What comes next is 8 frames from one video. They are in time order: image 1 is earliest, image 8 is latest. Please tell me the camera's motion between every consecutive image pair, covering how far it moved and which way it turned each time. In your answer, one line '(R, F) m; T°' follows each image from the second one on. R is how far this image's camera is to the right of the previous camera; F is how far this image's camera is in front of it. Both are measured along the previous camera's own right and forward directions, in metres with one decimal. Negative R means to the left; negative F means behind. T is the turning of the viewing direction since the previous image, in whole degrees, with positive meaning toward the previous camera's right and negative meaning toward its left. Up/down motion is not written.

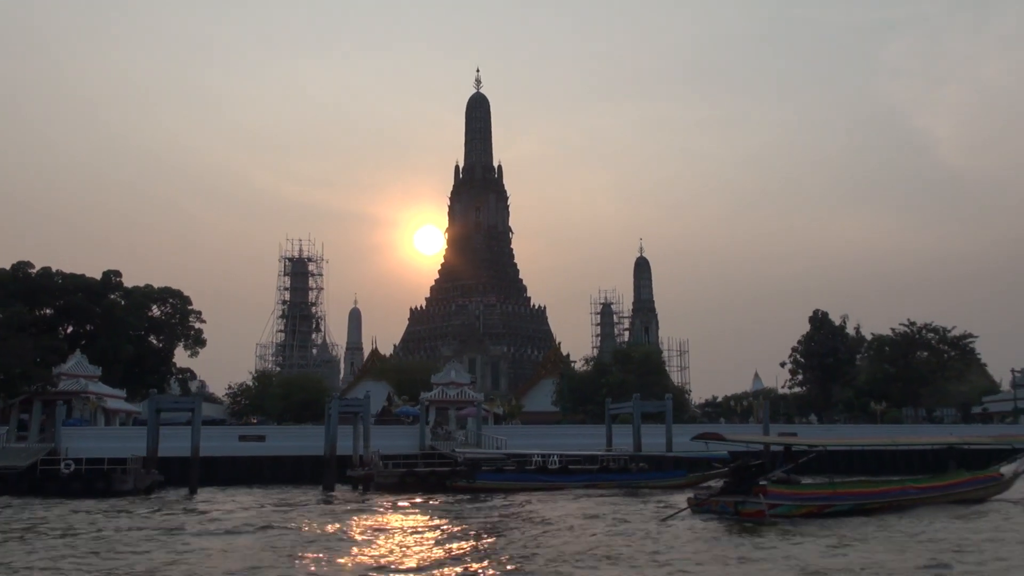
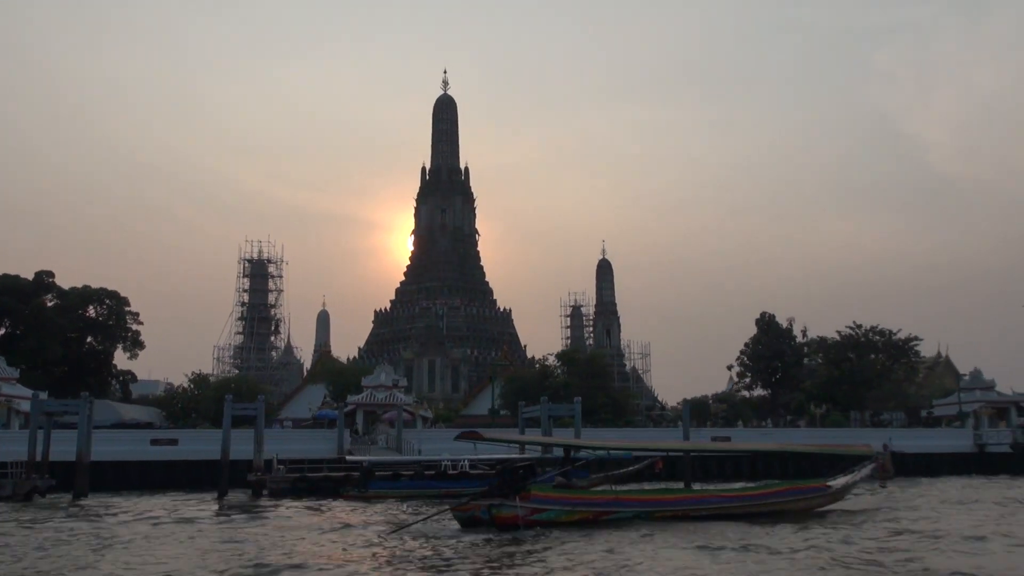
(+3.0, +0.7) m; 0°
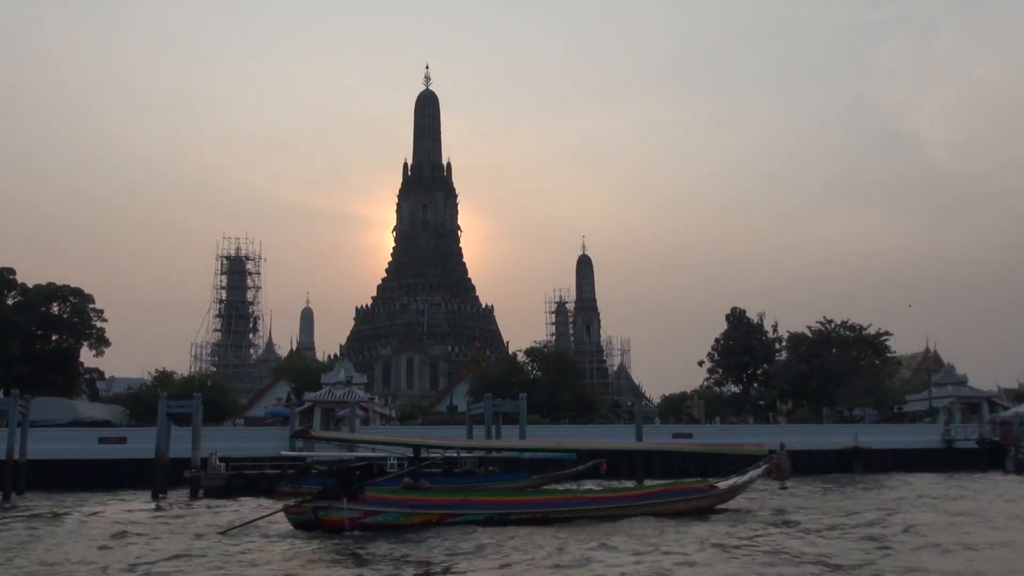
(+1.8, +0.5) m; 0°
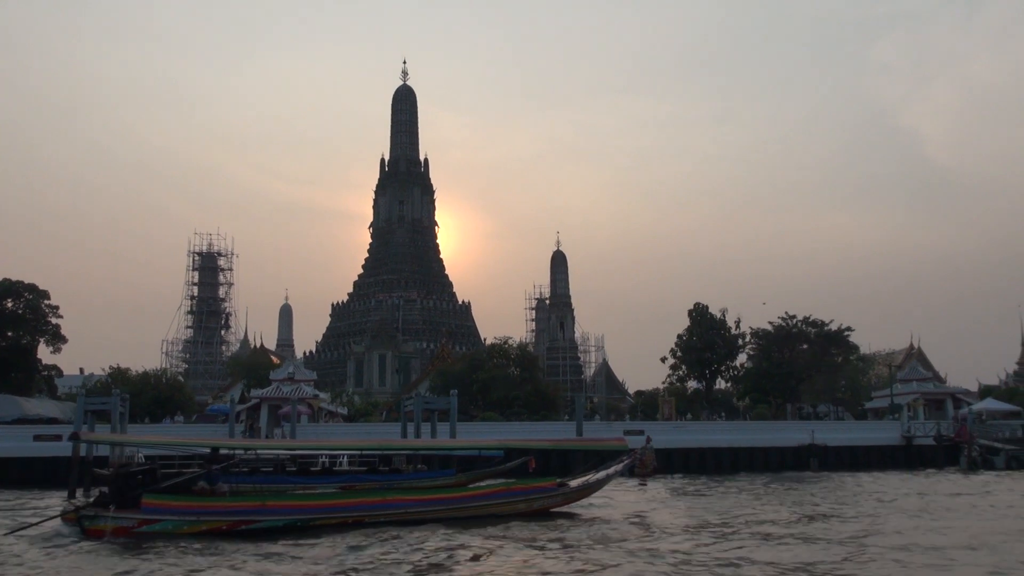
(+2.2, +0.6) m; 0°
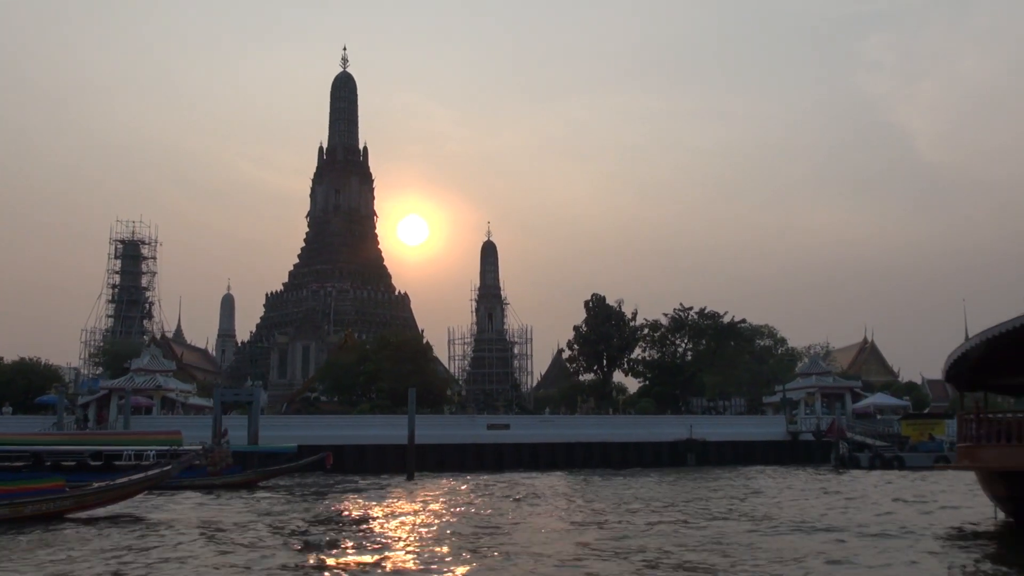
(+5.7, +1.4) m; 0°
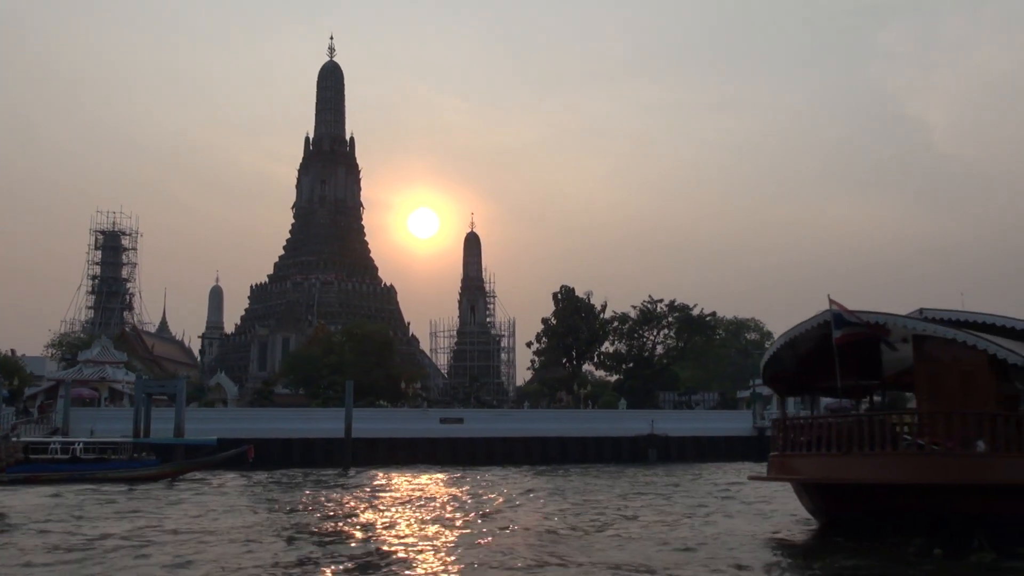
(+2.4, +0.9) m; -1°
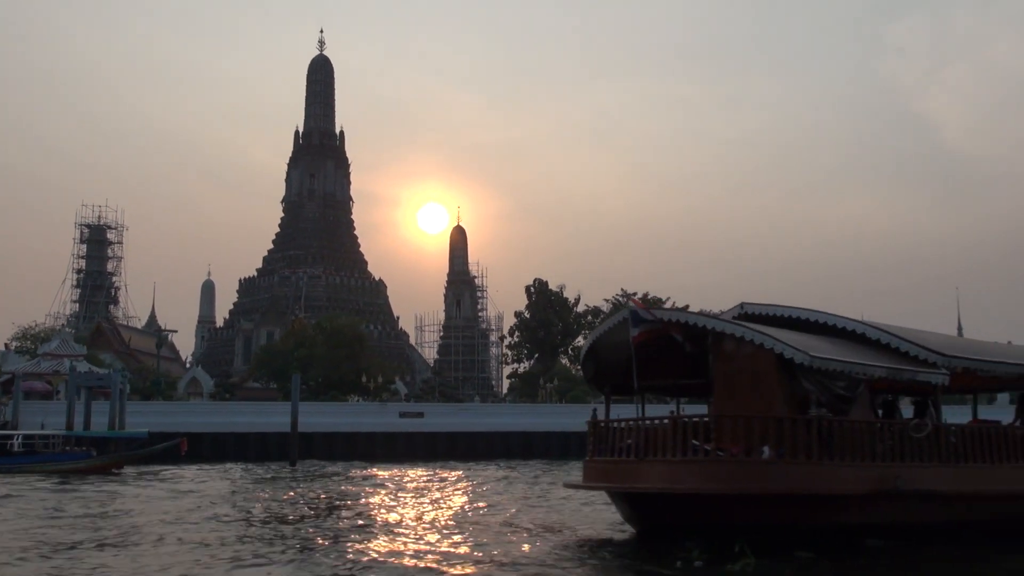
(+2.0, +0.6) m; -1°
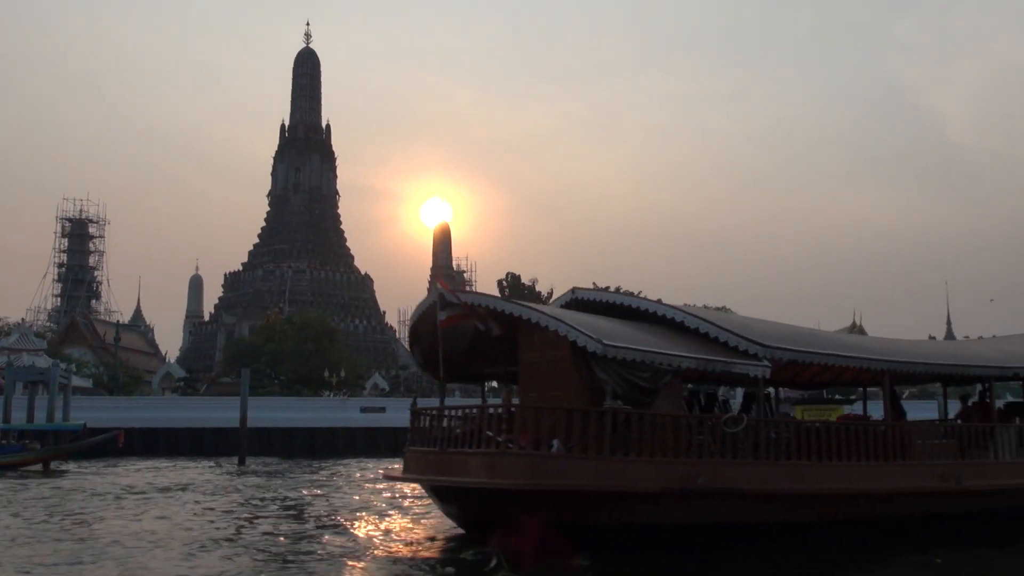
(+1.7, +0.5) m; 0°
